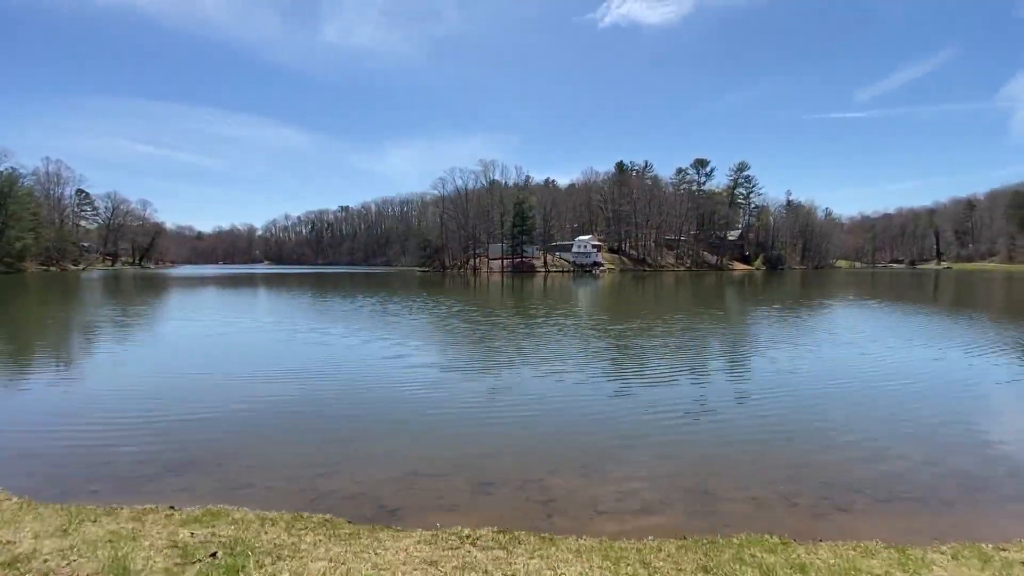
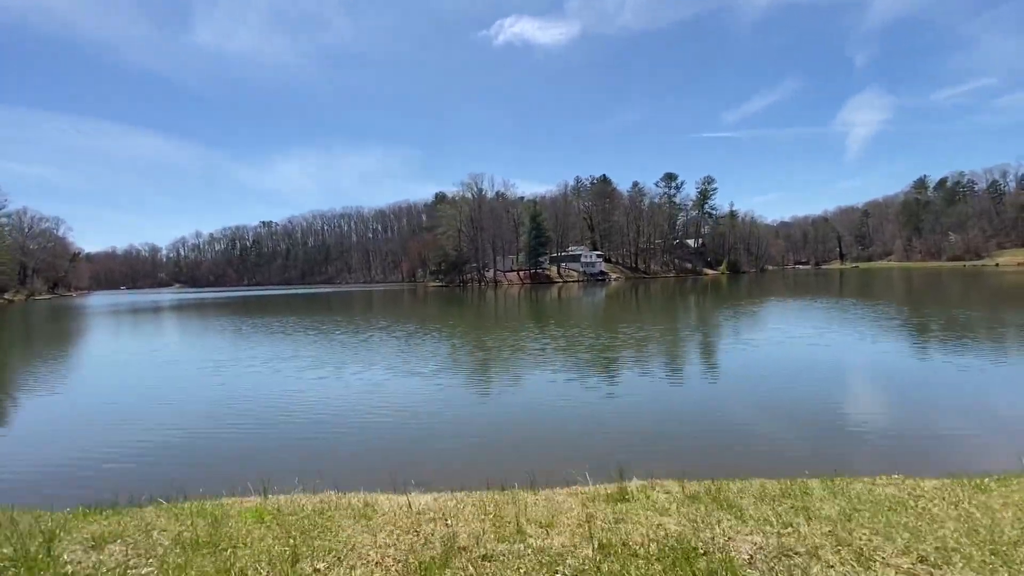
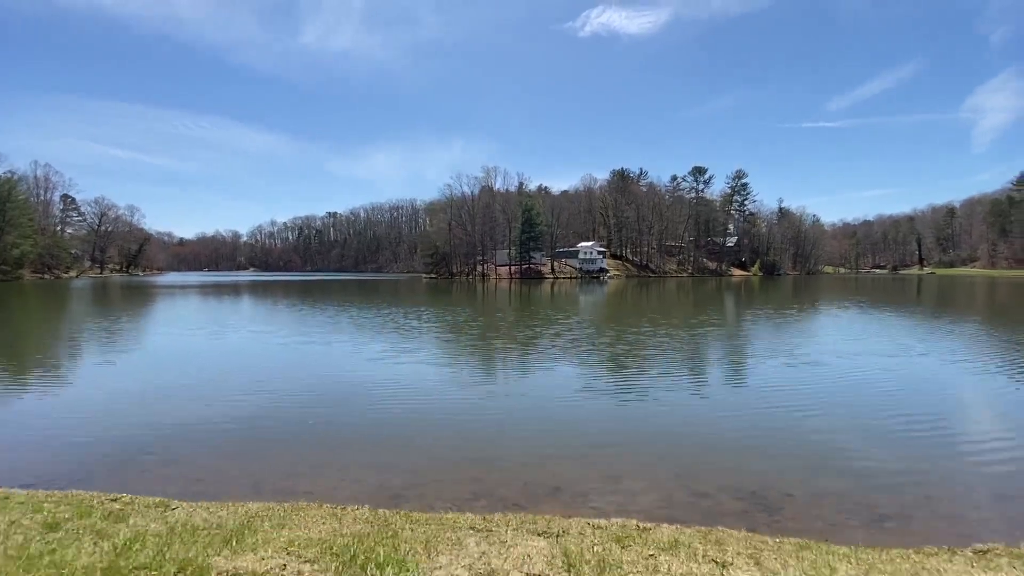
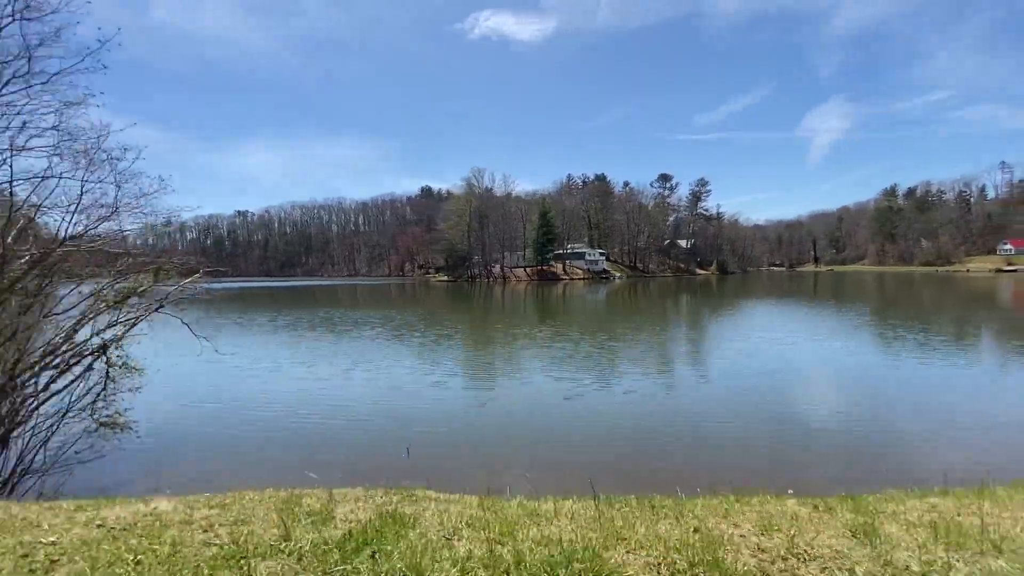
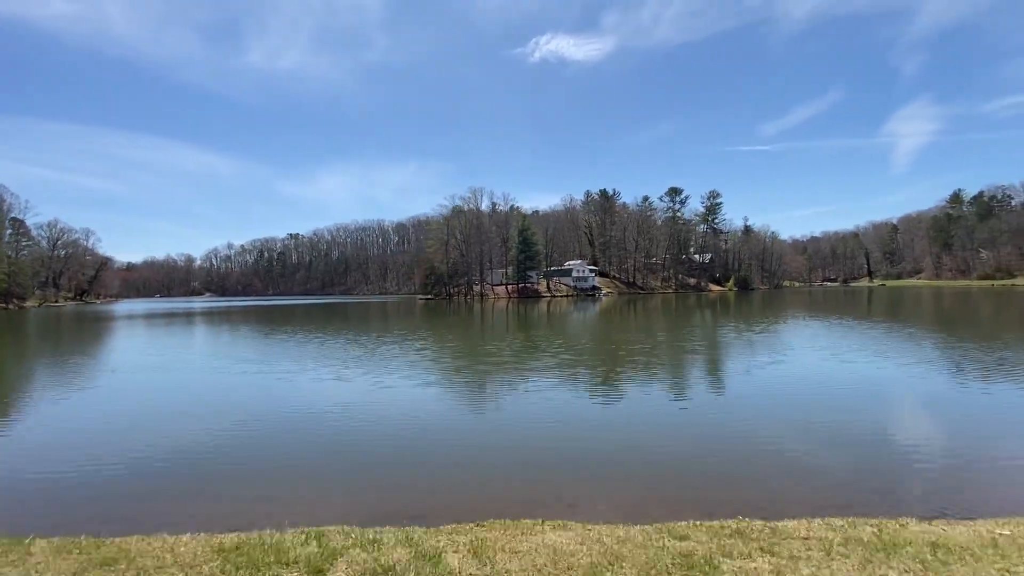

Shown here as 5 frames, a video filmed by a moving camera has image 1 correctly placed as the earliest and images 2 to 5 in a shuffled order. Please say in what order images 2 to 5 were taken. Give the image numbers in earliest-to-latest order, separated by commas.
3, 5, 2, 4
